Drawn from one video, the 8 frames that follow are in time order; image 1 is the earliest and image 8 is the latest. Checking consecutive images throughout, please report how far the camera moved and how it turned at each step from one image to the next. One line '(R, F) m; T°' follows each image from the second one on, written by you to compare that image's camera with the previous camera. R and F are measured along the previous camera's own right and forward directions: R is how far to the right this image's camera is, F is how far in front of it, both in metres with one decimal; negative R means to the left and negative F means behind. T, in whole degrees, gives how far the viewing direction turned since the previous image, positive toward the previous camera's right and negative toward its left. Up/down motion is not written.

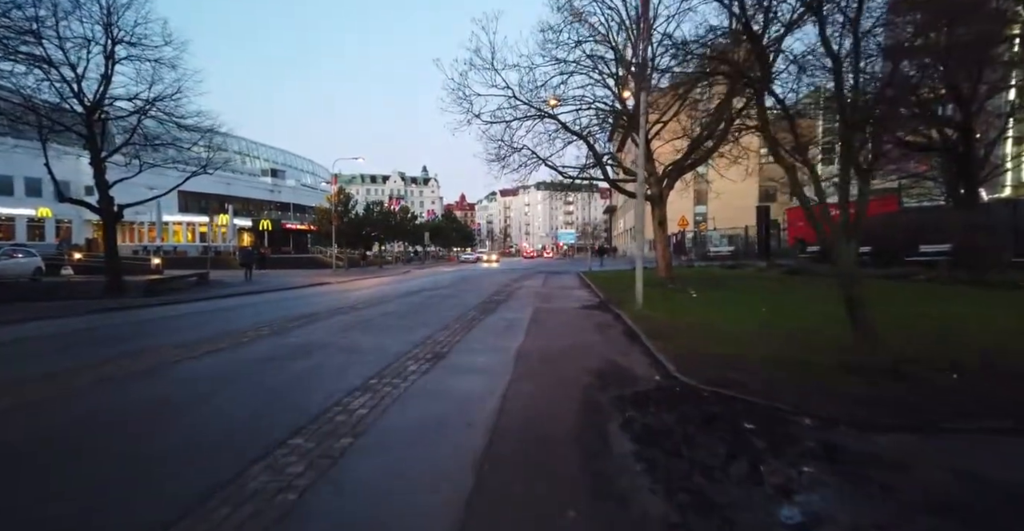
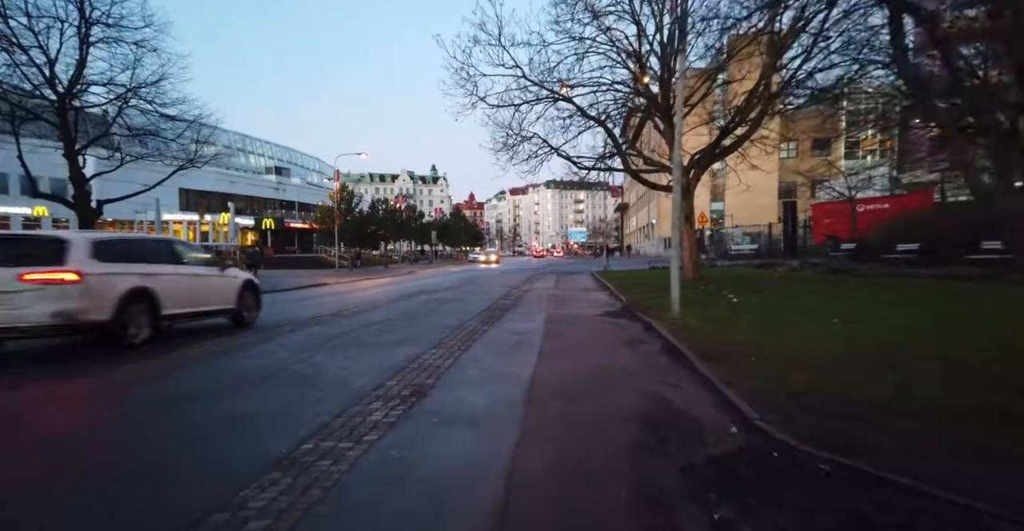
(0.0, +2.2) m; -1°
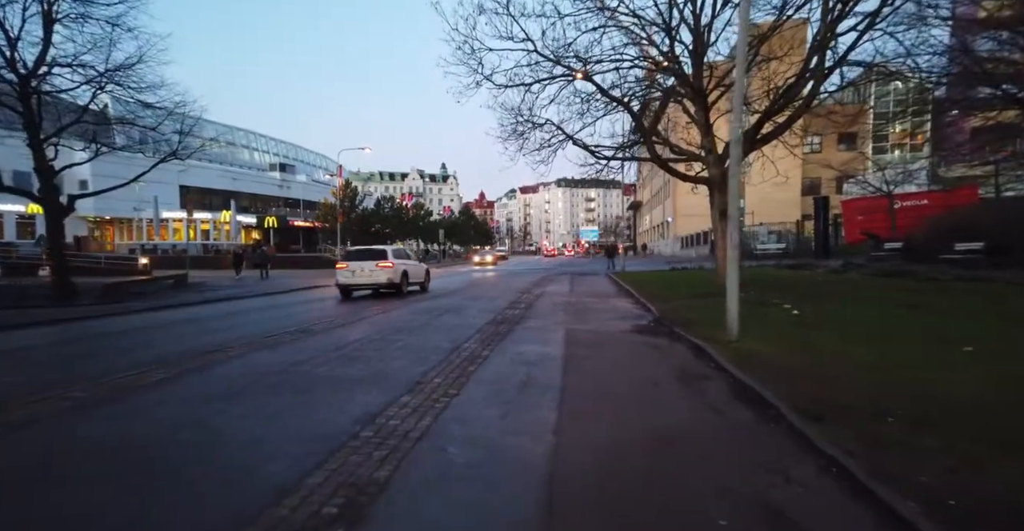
(0.0, +2.5) m; -1°
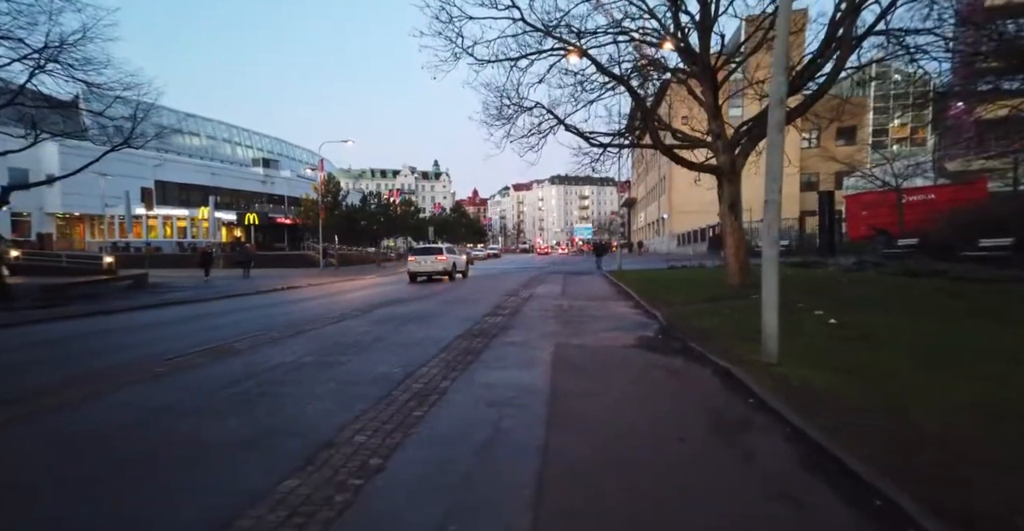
(+0.3, +2.1) m; +1°
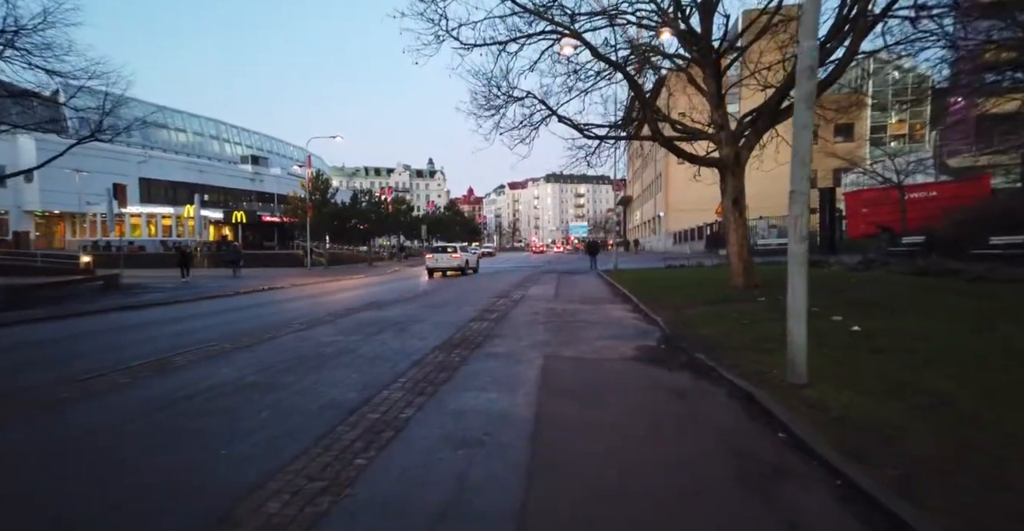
(+0.2, +1.1) m; +1°
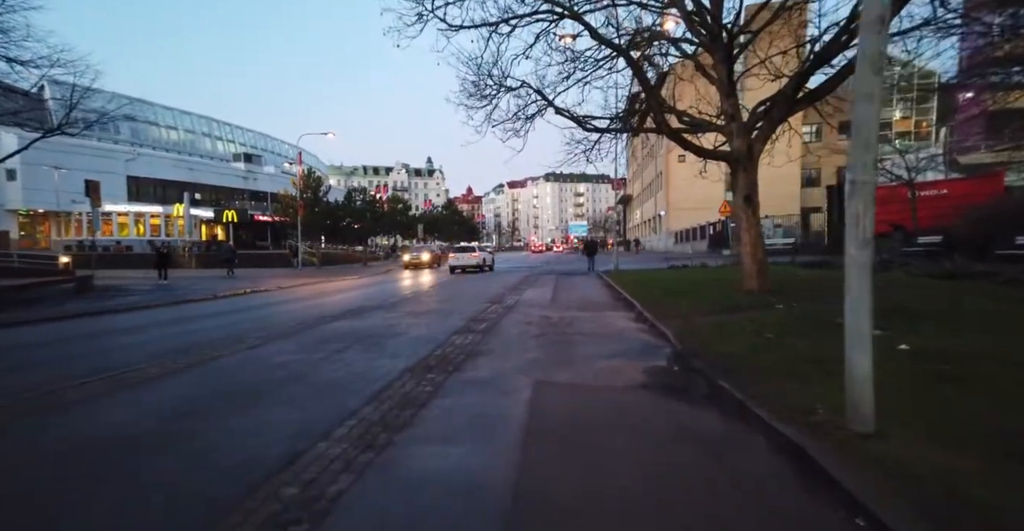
(+0.2, +1.3) m; 0°
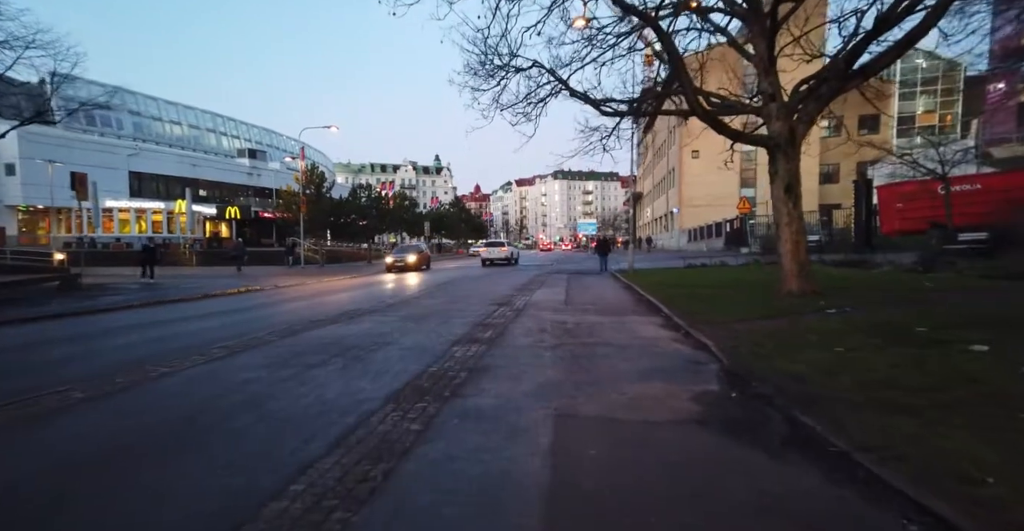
(-0.1, +1.5) m; -1°
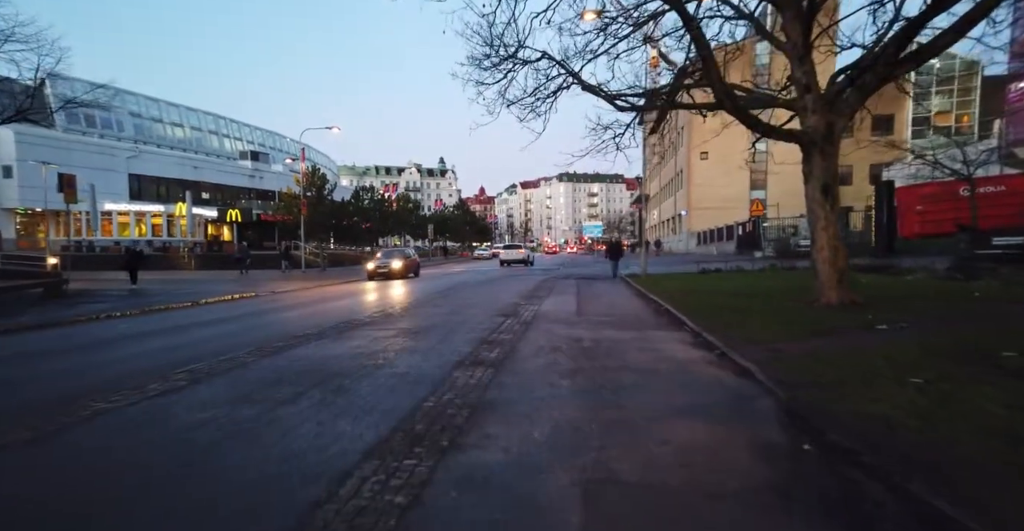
(-0.1, +1.2) m; -1°
